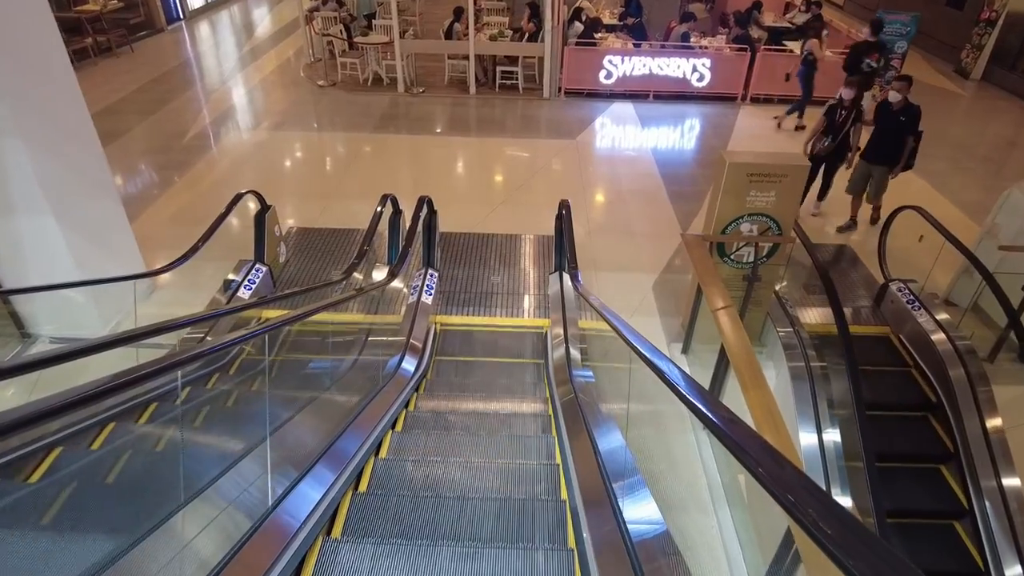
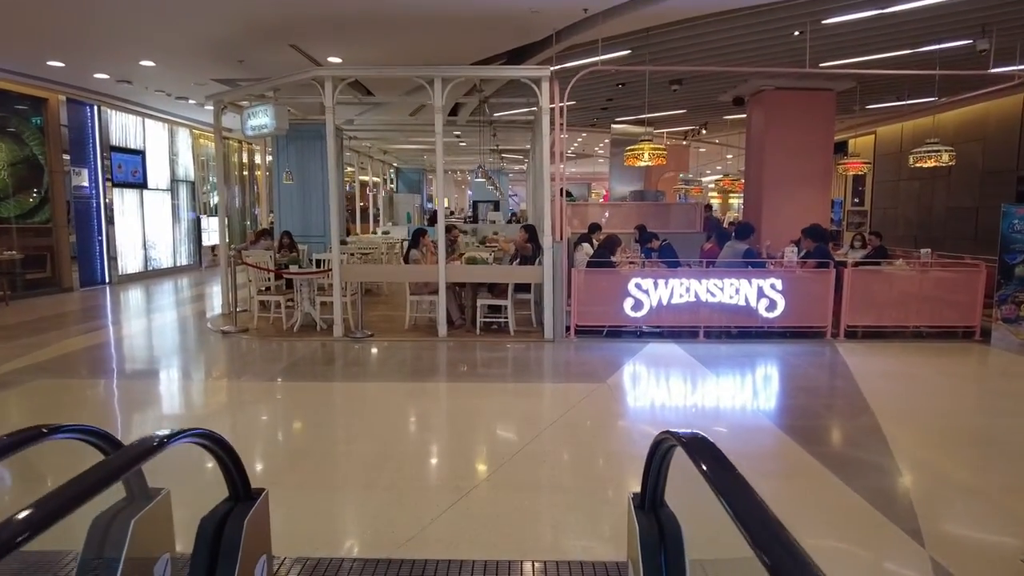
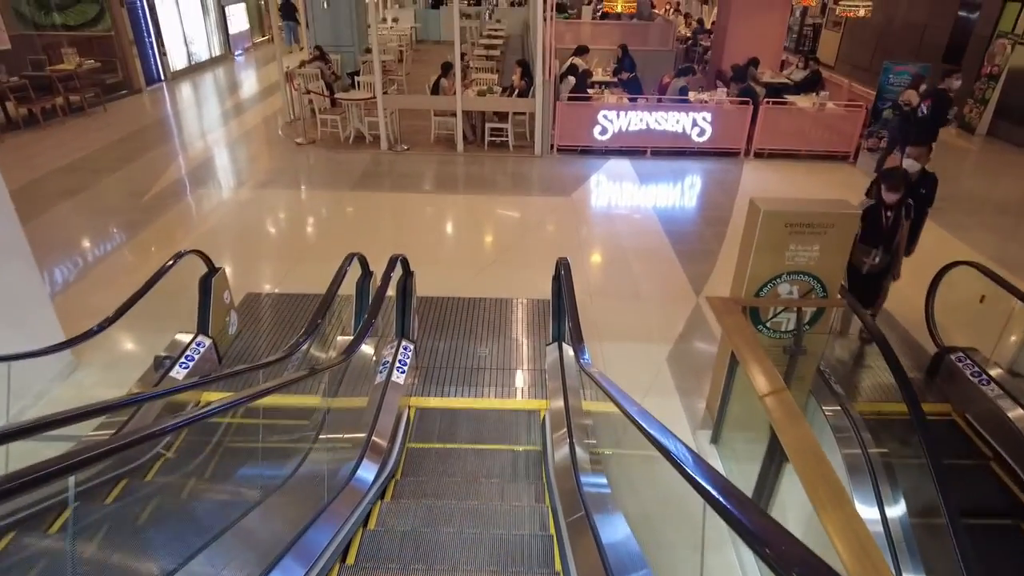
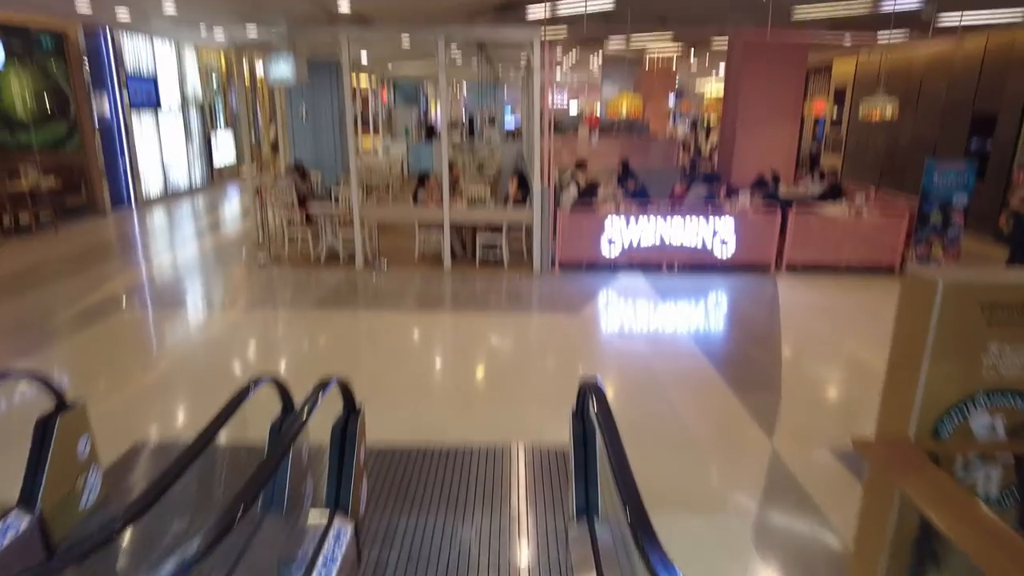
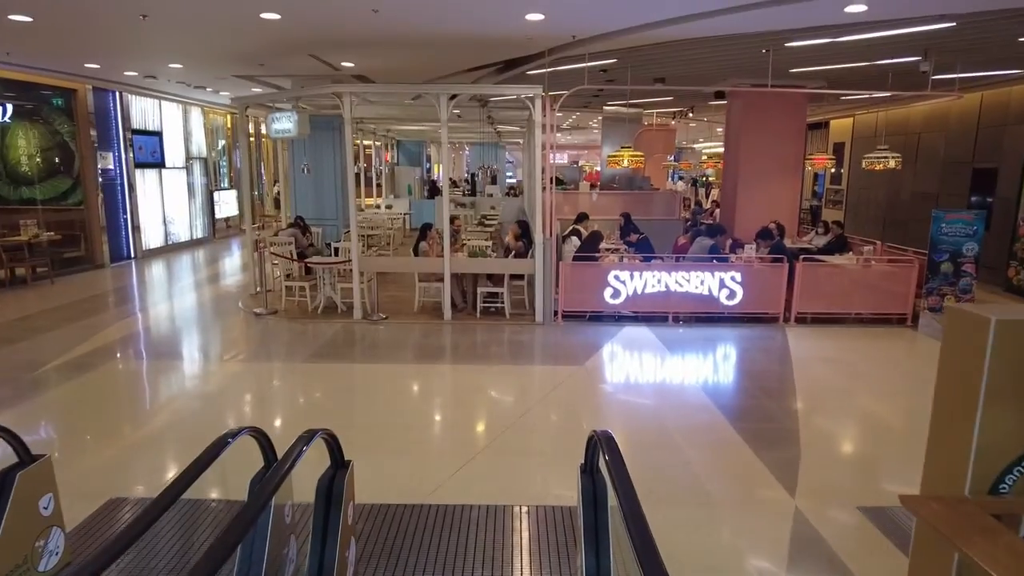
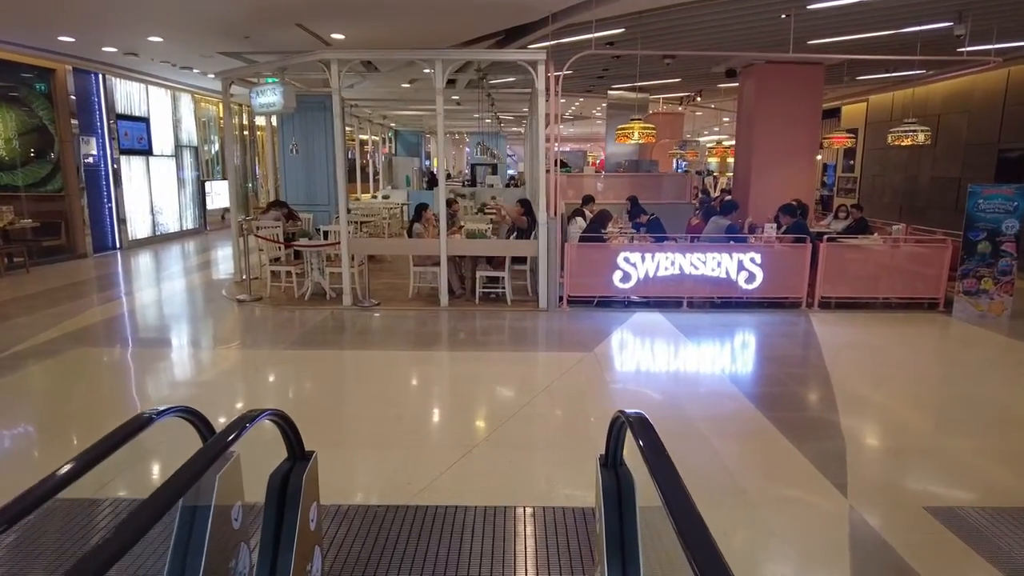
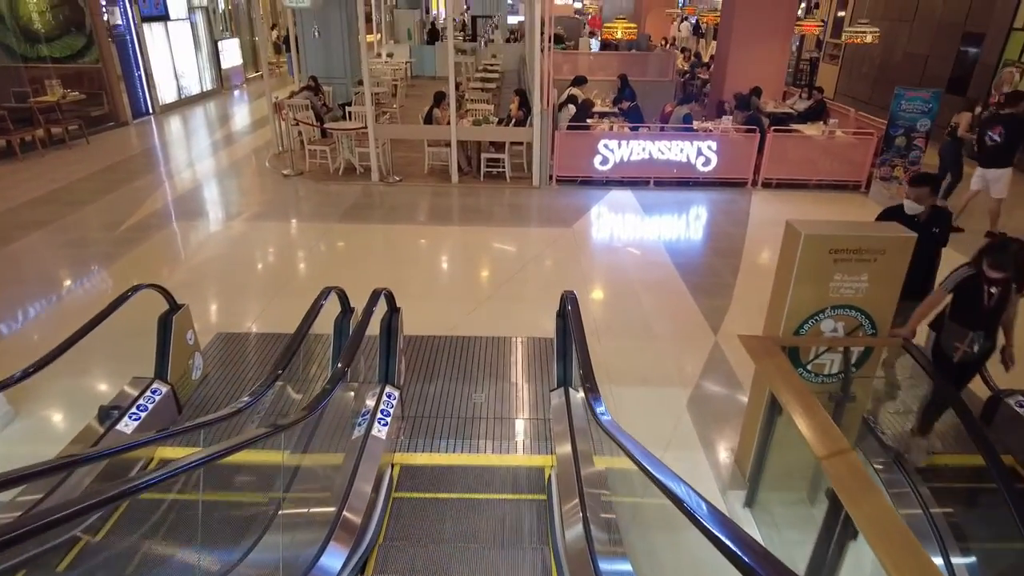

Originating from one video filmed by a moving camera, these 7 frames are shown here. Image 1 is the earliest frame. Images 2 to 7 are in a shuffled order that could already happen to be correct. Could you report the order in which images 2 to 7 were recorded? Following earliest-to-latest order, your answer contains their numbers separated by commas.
3, 7, 4, 5, 6, 2
